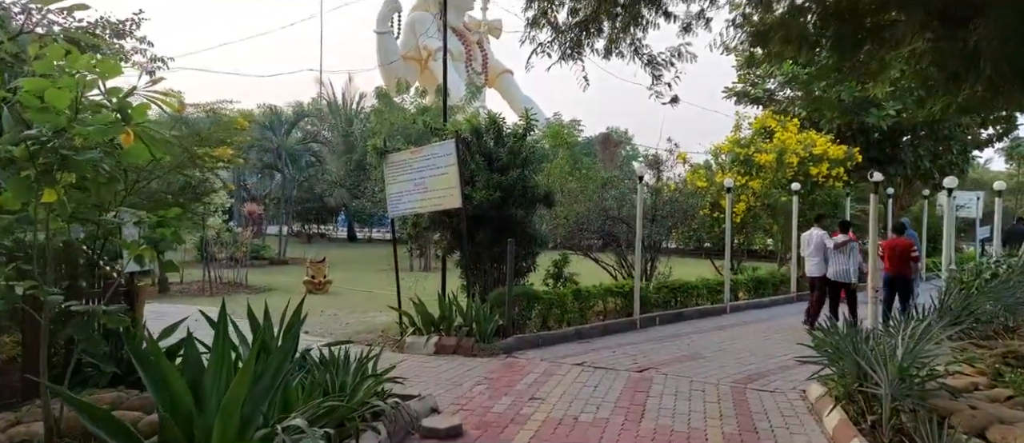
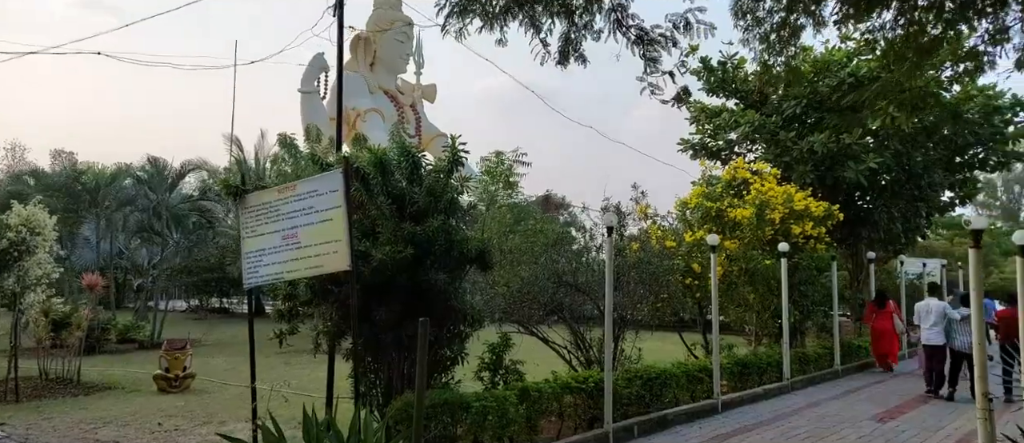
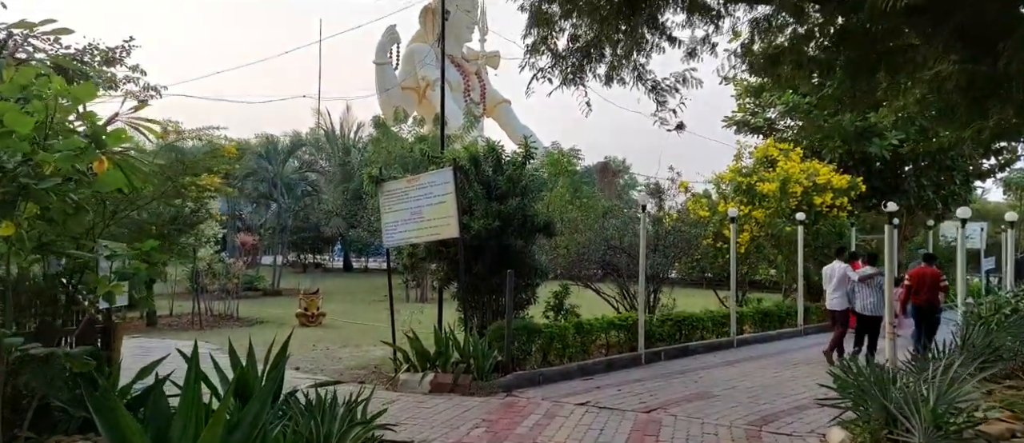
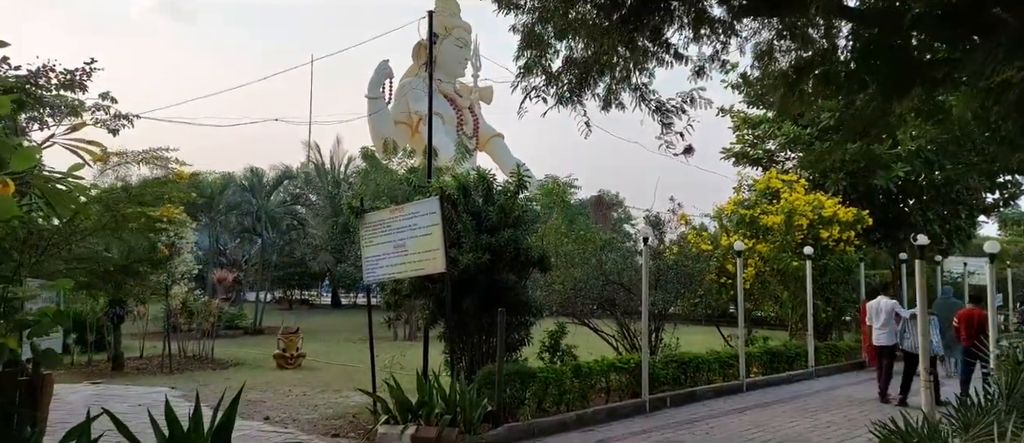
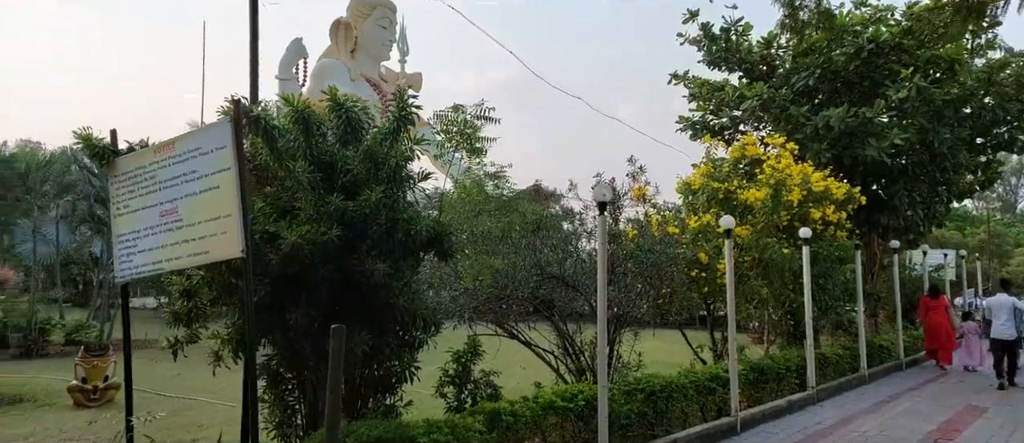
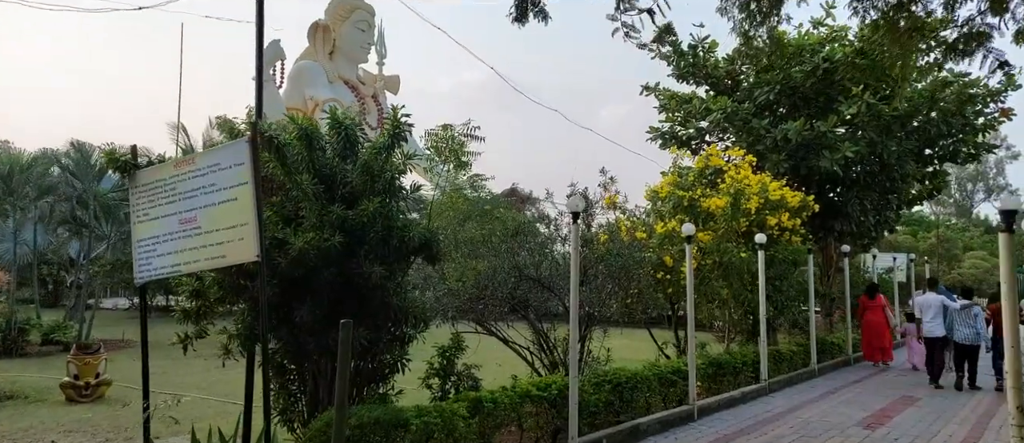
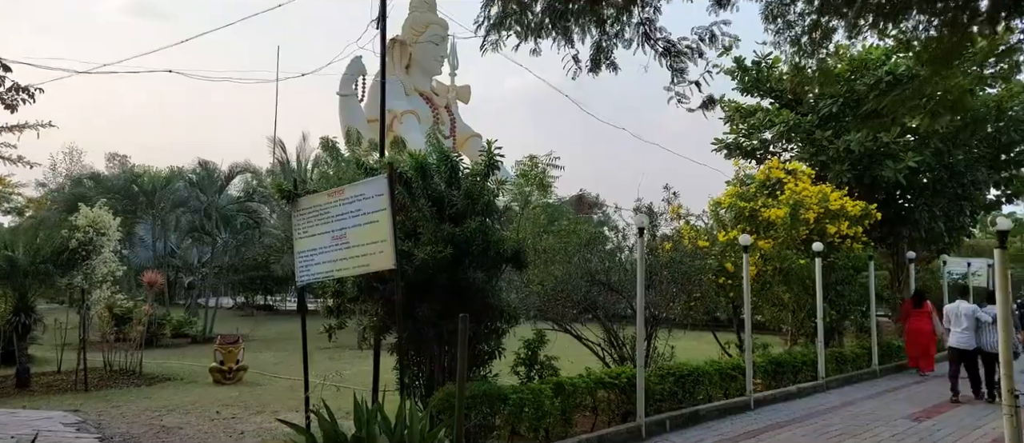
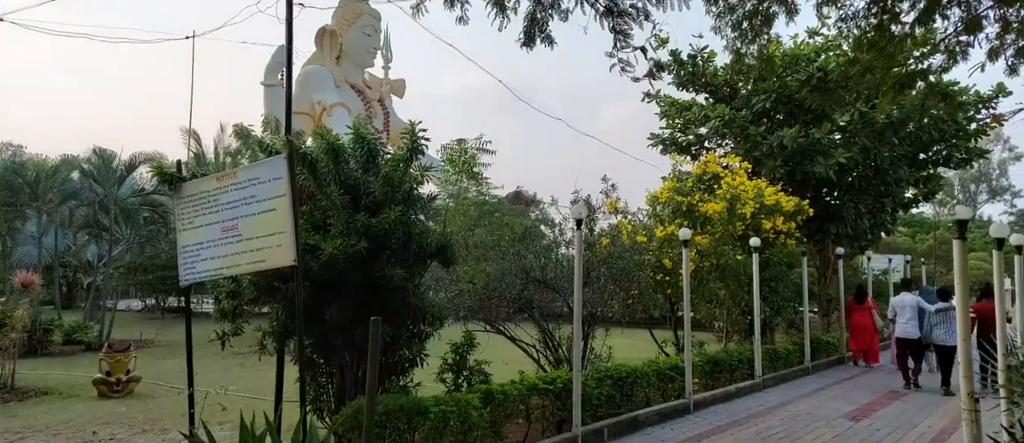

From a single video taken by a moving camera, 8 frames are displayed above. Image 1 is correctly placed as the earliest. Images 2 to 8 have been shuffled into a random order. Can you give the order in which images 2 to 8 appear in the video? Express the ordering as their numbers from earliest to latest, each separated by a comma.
3, 4, 7, 2, 8, 6, 5
